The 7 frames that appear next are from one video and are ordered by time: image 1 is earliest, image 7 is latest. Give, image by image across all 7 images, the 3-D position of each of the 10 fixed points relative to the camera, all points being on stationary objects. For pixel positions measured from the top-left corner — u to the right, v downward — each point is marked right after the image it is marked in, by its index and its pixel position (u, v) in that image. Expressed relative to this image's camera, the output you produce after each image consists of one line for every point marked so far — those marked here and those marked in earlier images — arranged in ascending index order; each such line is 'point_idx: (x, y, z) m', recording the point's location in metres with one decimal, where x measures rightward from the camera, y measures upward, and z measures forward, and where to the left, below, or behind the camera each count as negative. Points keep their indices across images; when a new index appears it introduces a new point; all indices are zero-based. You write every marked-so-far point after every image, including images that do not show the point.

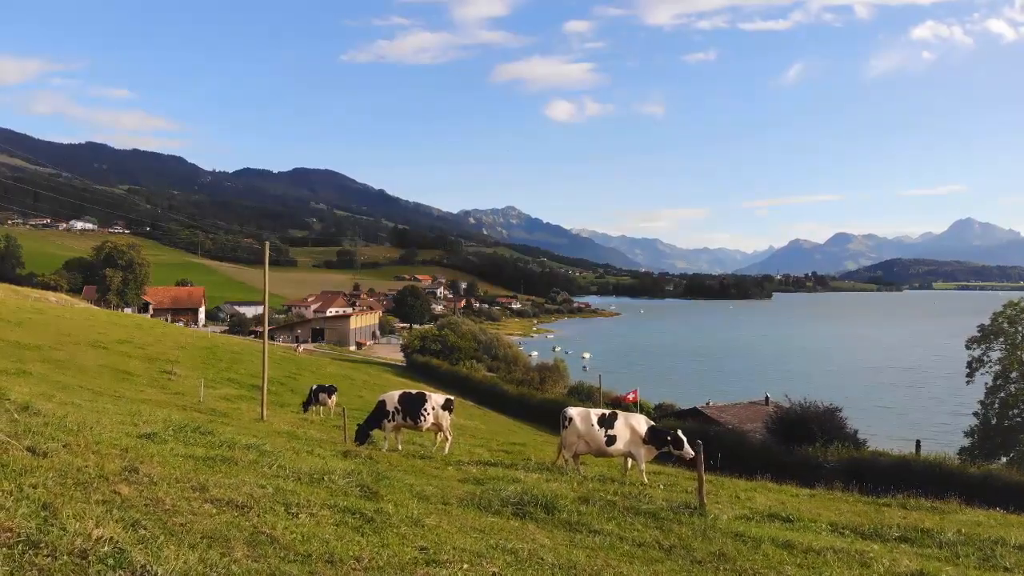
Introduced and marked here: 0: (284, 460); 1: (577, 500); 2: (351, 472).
0: (-3.7, -2.9, +10.8) m
1: (+1.2, -3.2, +9.5) m
2: (-2.4, -2.8, +9.8) m
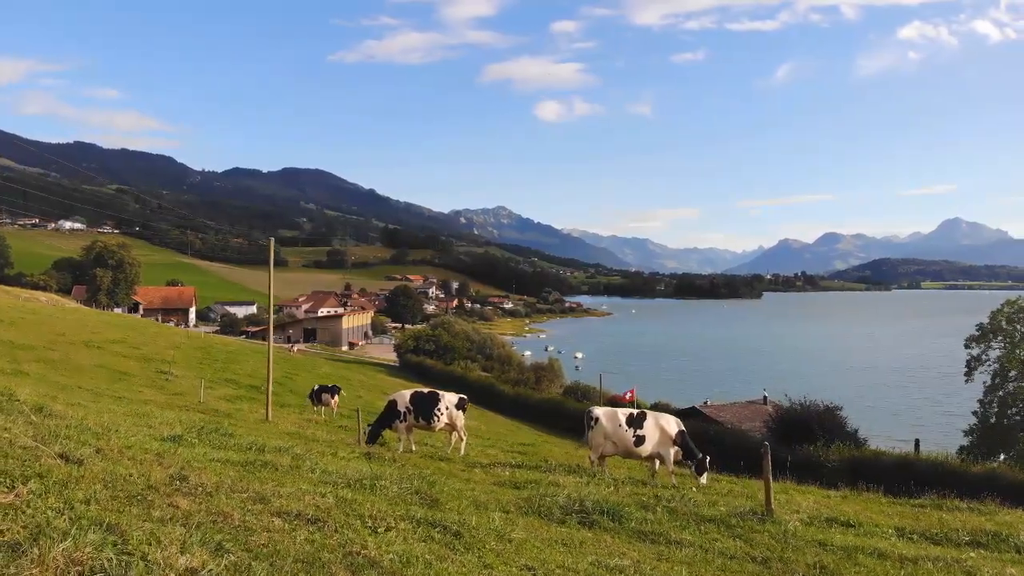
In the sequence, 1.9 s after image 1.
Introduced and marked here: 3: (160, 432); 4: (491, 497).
0: (-2.9, -2.7, +10.2) m
1: (+2.0, -3.1, +8.9) m
2: (-1.7, -2.7, +9.1) m
3: (-5.9, -2.4, +10.8) m
4: (-0.3, -2.8, +8.7) m
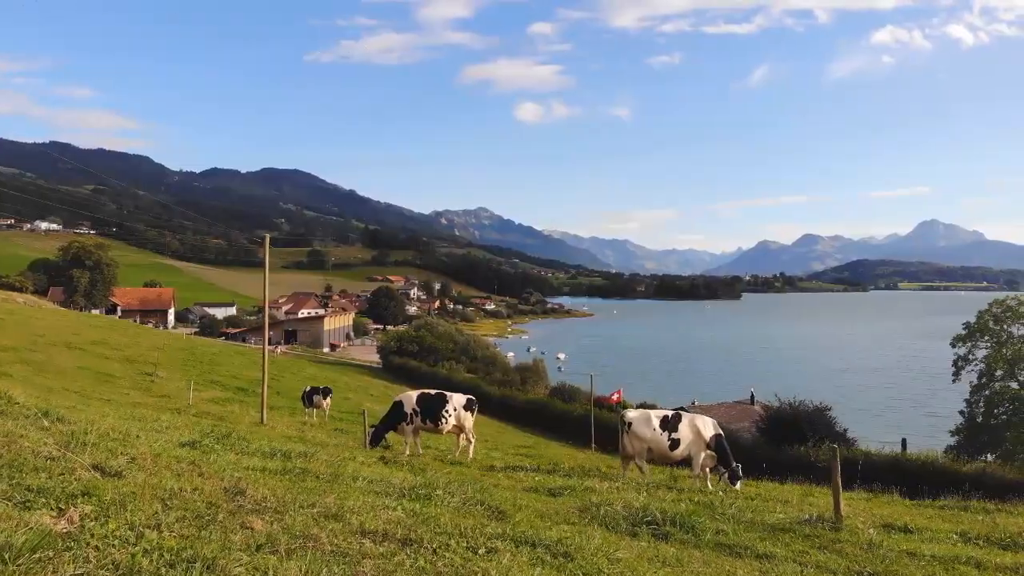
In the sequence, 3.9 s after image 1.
0: (-2.3, -2.7, +9.5) m
1: (+2.6, -3.0, +8.4) m
2: (-1.0, -2.6, +8.5) m
3: (-5.2, -2.3, +10.0) m
4: (+0.4, -2.7, +8.1) m
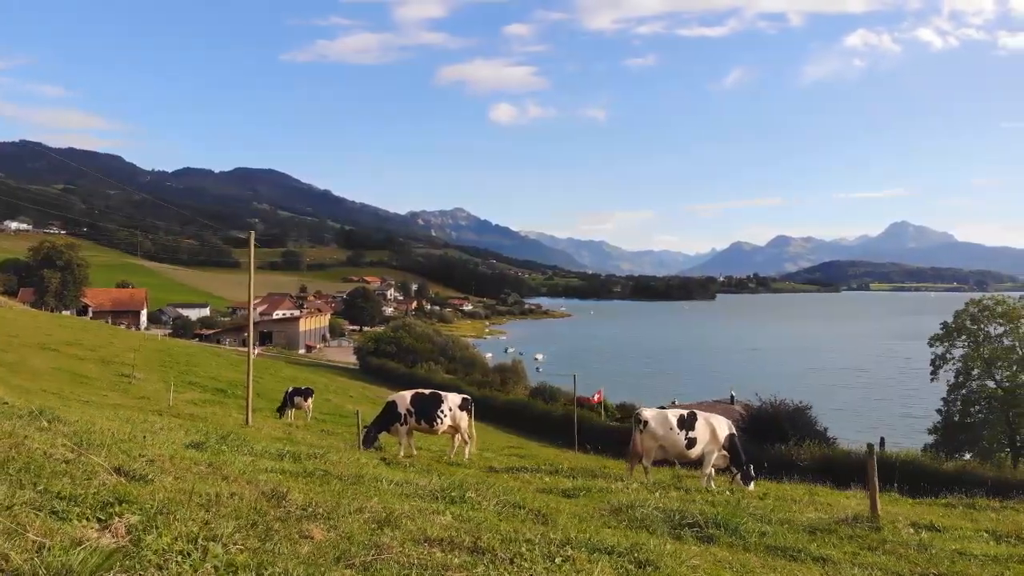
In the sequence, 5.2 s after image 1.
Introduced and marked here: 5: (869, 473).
0: (-2.0, -2.6, +9.0) m
1: (+3.0, -2.9, +8.1) m
2: (-0.7, -2.5, +8.1) m
3: (-5.0, -2.2, +9.5) m
4: (+0.7, -2.6, +7.7) m
5: (+4.8, -2.5, +8.6) m
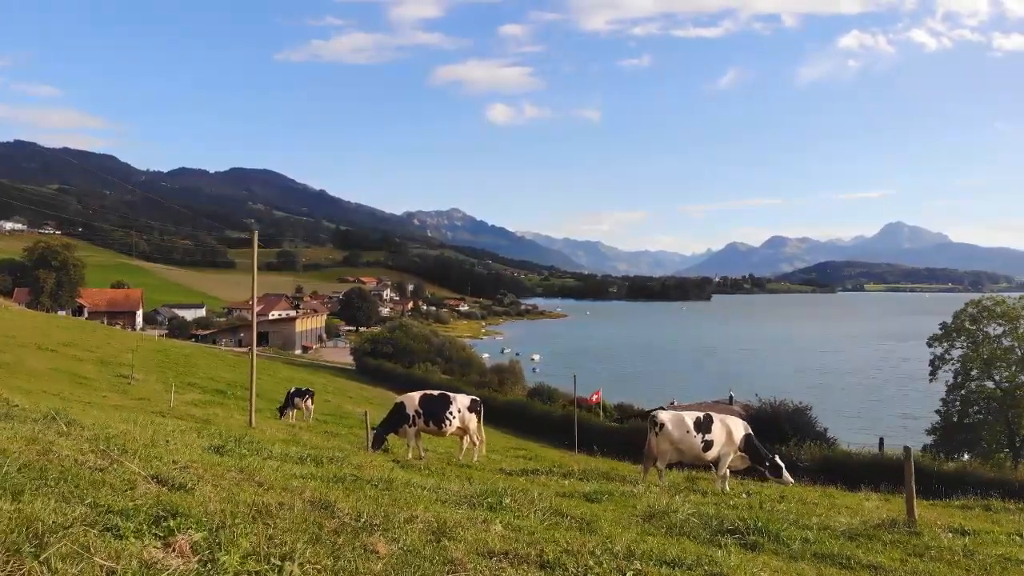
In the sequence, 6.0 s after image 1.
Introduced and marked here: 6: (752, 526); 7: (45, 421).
0: (-1.7, -2.5, +8.8) m
1: (+3.3, -2.9, +7.9) m
2: (-0.3, -2.5, +7.9) m
3: (-4.6, -2.2, +9.3) m
4: (+1.1, -2.6, +7.5) m
5: (+5.2, -2.5, +8.4) m
6: (+2.5, -2.5, +6.8) m
7: (-5.9, -1.6, +8.0) m
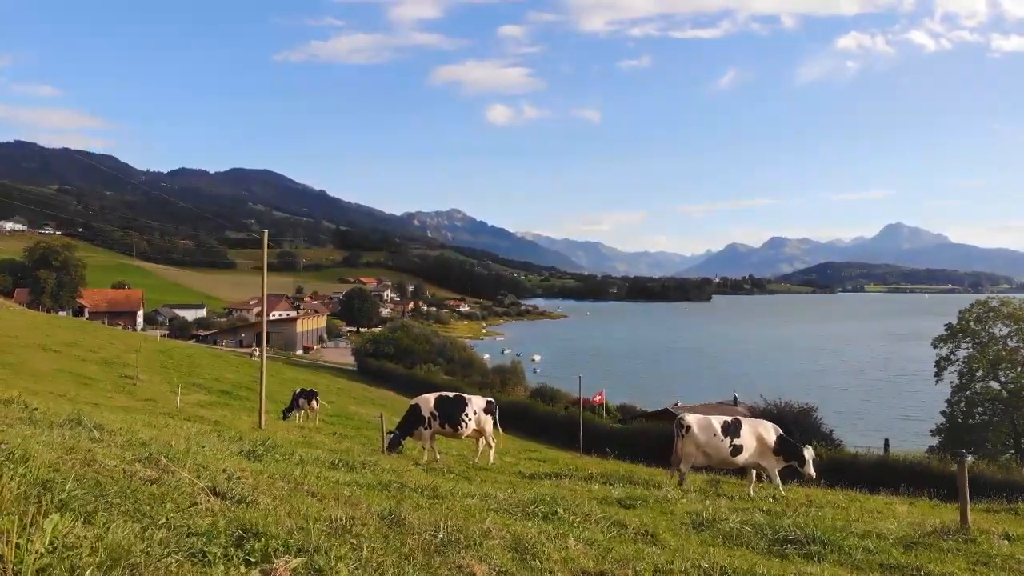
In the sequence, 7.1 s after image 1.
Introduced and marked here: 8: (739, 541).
0: (-1.2, -2.5, +8.6) m
1: (+3.8, -2.9, +7.6) m
2: (+0.2, -2.5, +7.6) m
3: (-4.1, -2.2, +9.0) m
4: (+1.6, -2.6, +7.2) m
5: (+5.6, -2.5, +8.1) m
6: (+3.0, -2.5, +6.6) m
7: (-5.5, -1.6, +7.8) m
8: (+2.2, -2.5, +6.3) m
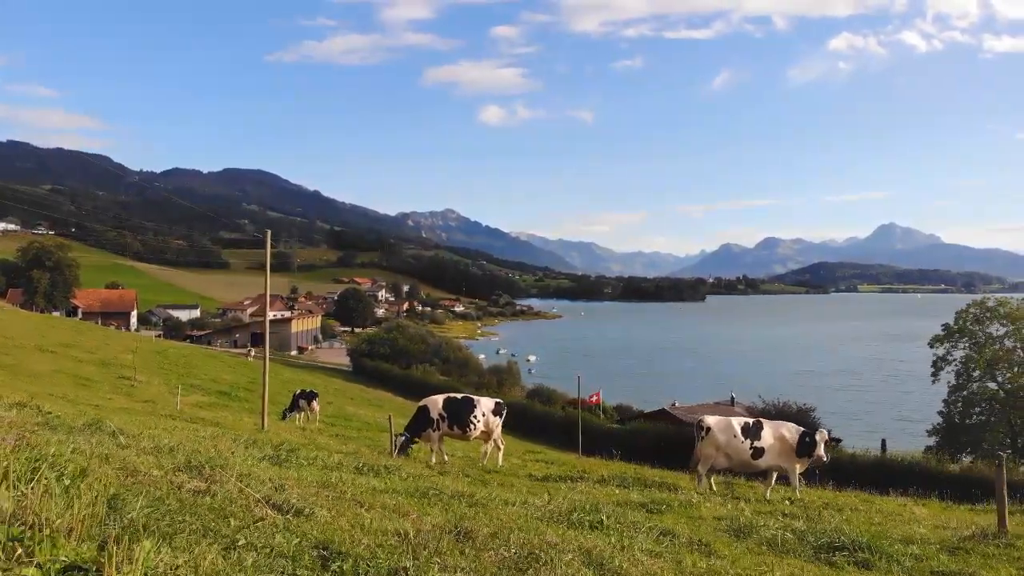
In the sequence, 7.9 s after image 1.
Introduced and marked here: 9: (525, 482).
0: (-0.8, -2.6, +8.4) m
1: (+4.2, -2.9, +7.5) m
2: (+0.5, -2.5, +7.4) m
3: (-3.8, -2.2, +8.8) m
4: (+1.9, -2.7, +7.1) m
5: (+6.0, -2.5, +8.0) m
6: (+3.4, -2.6, +6.4) m
7: (-5.1, -1.6, +7.6) m
8: (+2.6, -2.5, +6.2) m
9: (+0.4, -3.2, +10.4) m
